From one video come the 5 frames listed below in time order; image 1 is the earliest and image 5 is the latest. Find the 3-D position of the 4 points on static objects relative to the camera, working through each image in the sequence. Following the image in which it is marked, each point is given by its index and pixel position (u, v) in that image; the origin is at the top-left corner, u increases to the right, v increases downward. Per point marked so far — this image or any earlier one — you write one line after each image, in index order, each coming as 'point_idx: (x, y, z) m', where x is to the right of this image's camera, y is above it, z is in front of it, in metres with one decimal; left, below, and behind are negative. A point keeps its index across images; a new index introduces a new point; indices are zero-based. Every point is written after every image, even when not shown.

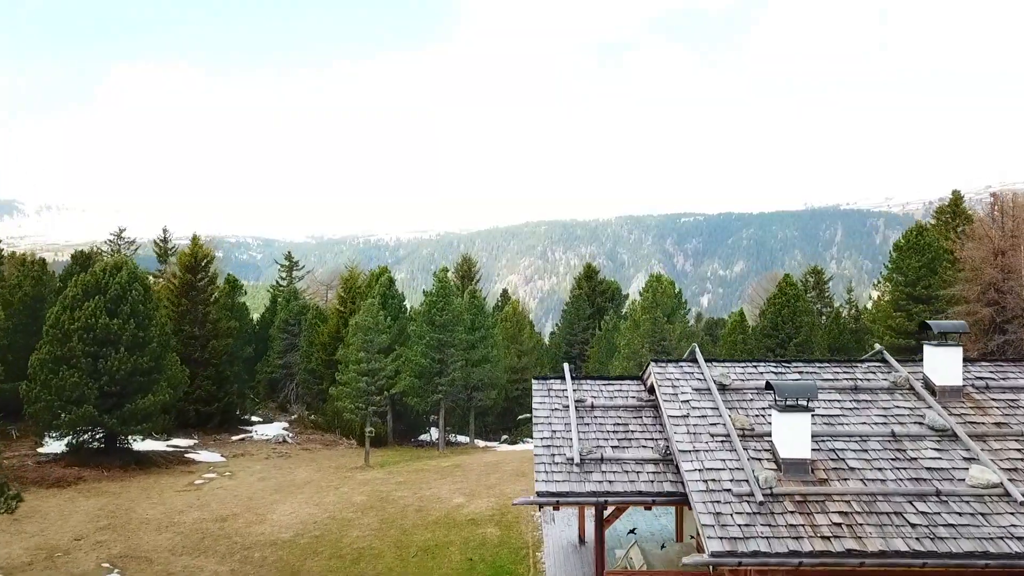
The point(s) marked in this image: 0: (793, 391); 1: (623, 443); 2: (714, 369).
0: (+5.2, -1.9, +10.7) m
1: (+2.4, -3.4, +12.7) m
2: (+4.7, -1.9, +13.3) m
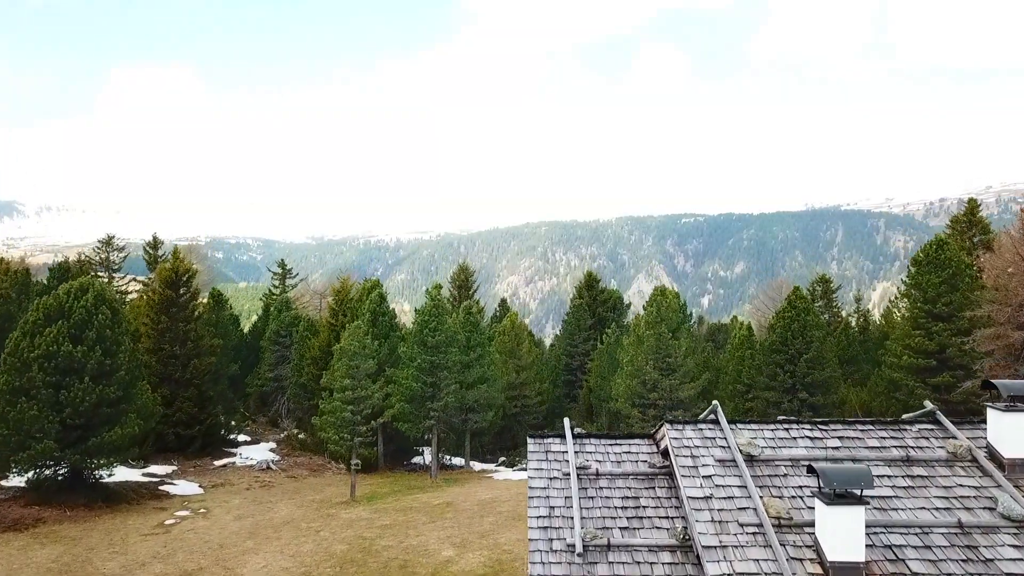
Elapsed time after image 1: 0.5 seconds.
0: (+5.0, -2.9, +8.8) m
1: (+2.3, -4.4, +10.8) m
2: (+4.5, -2.9, +11.4) m
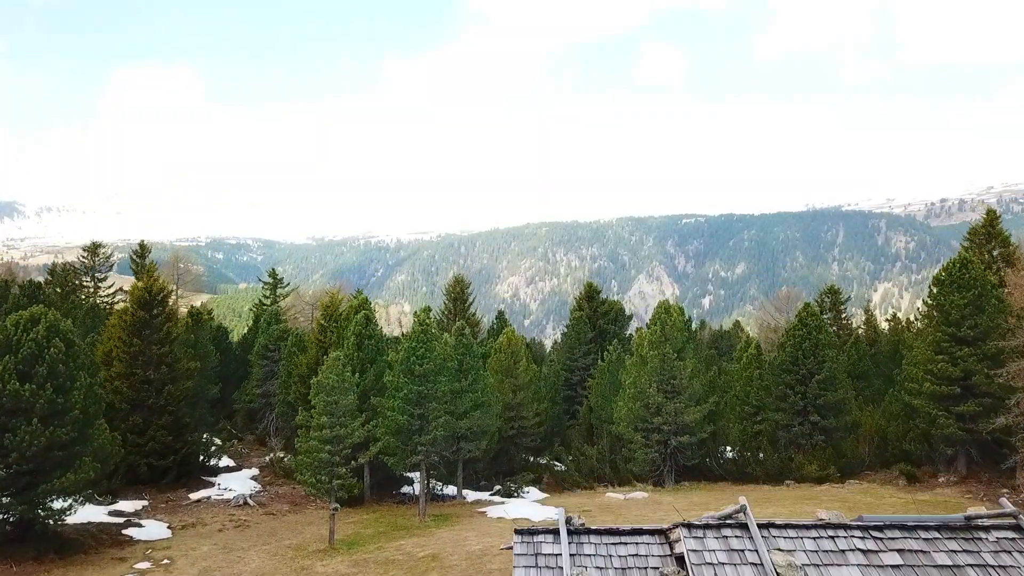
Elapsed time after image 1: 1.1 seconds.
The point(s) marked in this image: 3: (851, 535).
0: (+4.7, -4.1, +6.6) m
1: (+1.9, -5.6, +8.6) m
2: (+4.2, -4.1, +9.2) m
3: (+5.6, -4.0, +9.4) m
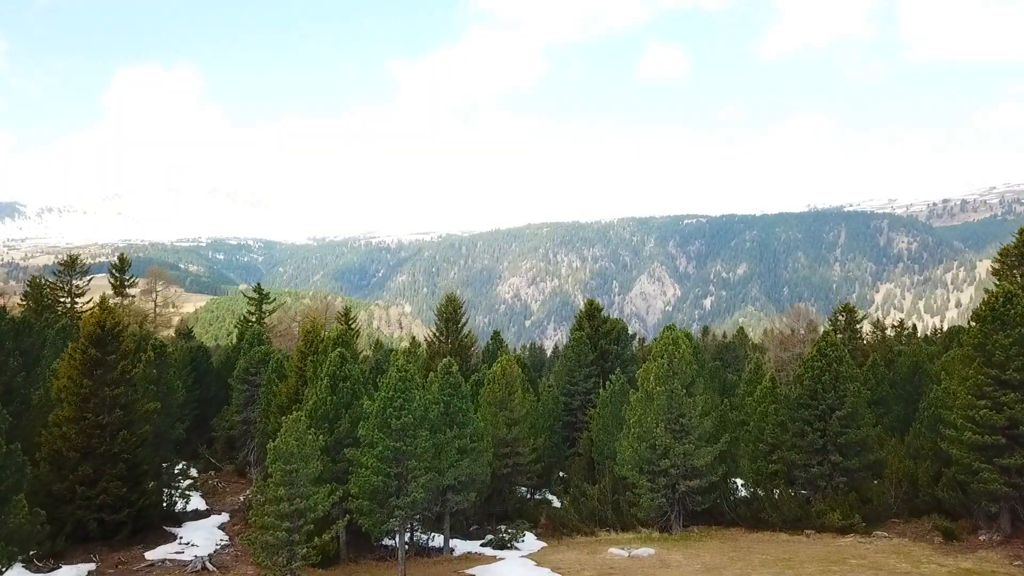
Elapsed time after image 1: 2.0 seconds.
0: (+4.2, -5.9, +3.2) m
1: (+1.5, -7.5, +5.2) m
2: (+3.7, -5.9, +5.8) m
3: (+5.1, -5.9, +6.1) m
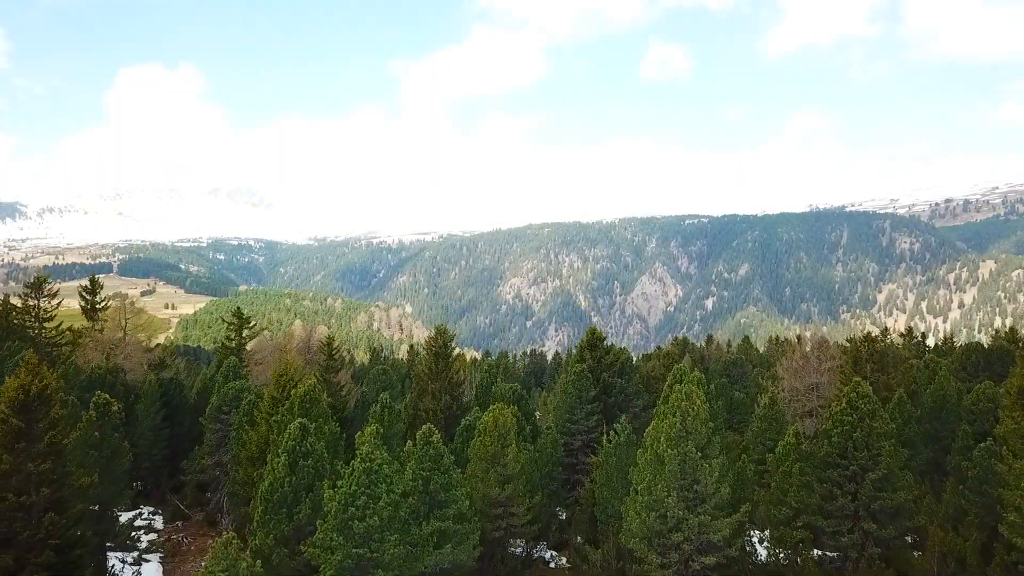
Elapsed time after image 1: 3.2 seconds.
0: (+3.7, -8.7, -1.1) m
1: (+0.9, -10.2, +0.9) m
2: (+3.2, -8.7, +1.5) m
3: (+4.6, -8.7, +1.8) m
